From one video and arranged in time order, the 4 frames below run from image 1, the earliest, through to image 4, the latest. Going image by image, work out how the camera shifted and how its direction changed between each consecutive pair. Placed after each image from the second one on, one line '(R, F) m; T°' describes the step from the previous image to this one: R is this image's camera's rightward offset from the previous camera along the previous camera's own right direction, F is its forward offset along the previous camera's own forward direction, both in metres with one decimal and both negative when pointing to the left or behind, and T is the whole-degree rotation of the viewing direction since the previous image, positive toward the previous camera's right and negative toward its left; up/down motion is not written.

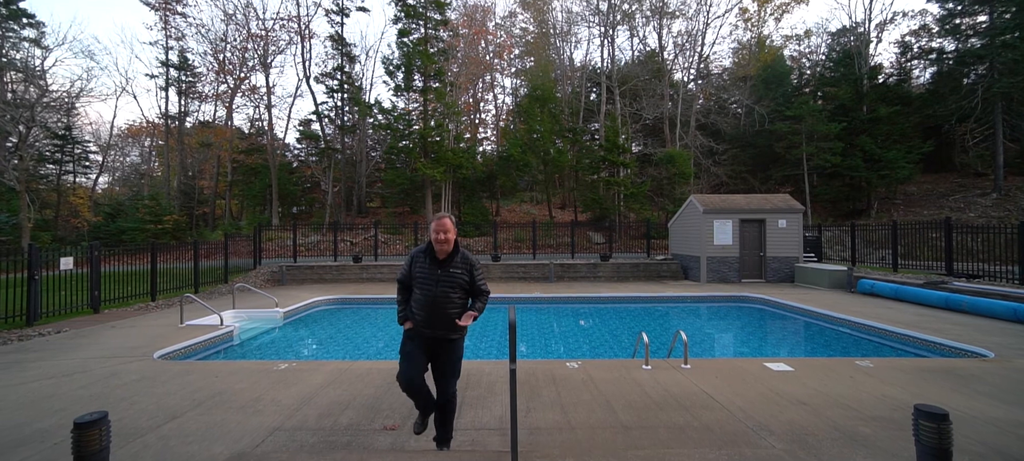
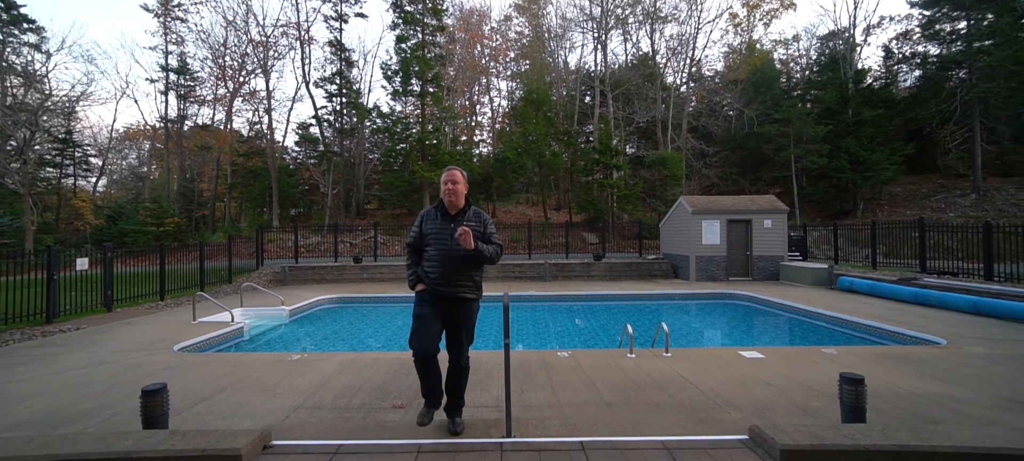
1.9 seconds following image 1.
(0.0, -0.5) m; 0°
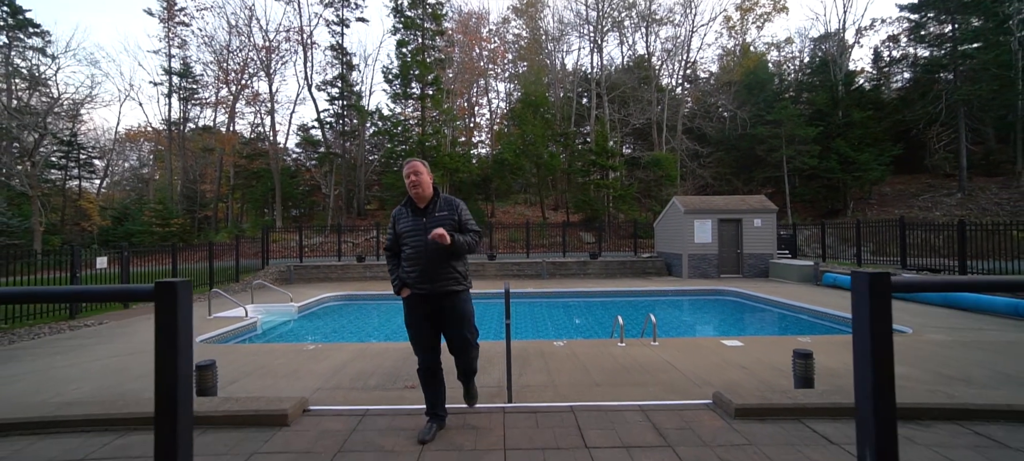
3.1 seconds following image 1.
(0.0, -0.5) m; 0°
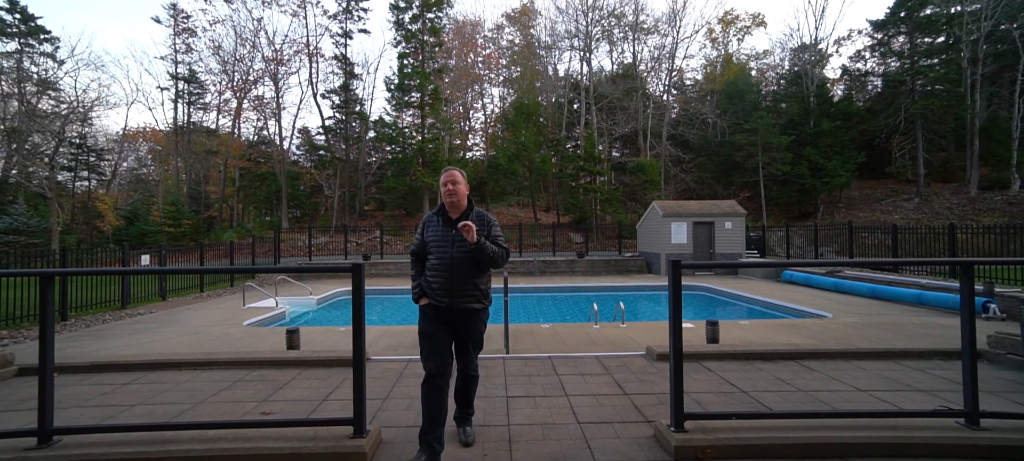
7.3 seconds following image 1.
(0.0, -1.5) m; +1°
